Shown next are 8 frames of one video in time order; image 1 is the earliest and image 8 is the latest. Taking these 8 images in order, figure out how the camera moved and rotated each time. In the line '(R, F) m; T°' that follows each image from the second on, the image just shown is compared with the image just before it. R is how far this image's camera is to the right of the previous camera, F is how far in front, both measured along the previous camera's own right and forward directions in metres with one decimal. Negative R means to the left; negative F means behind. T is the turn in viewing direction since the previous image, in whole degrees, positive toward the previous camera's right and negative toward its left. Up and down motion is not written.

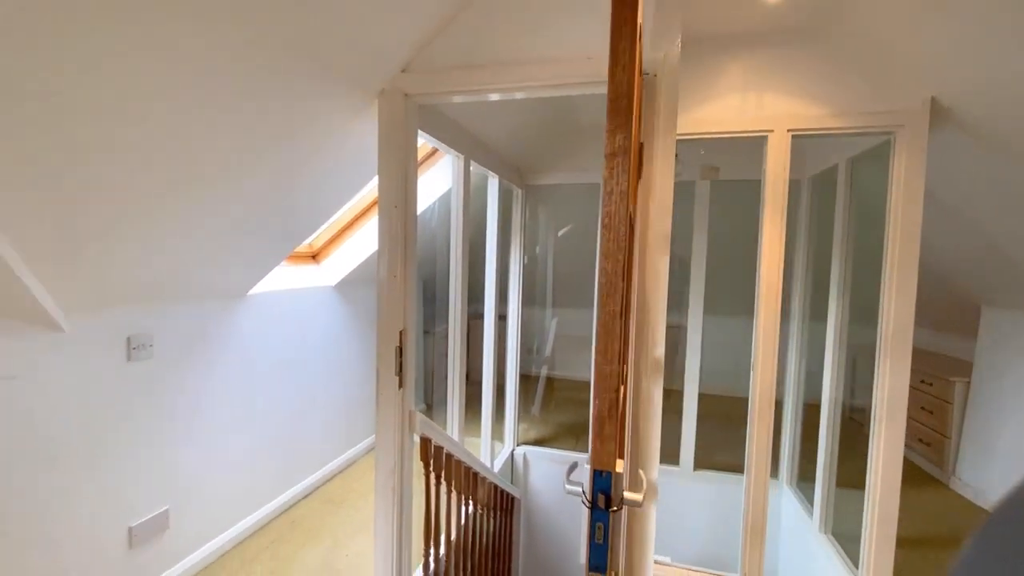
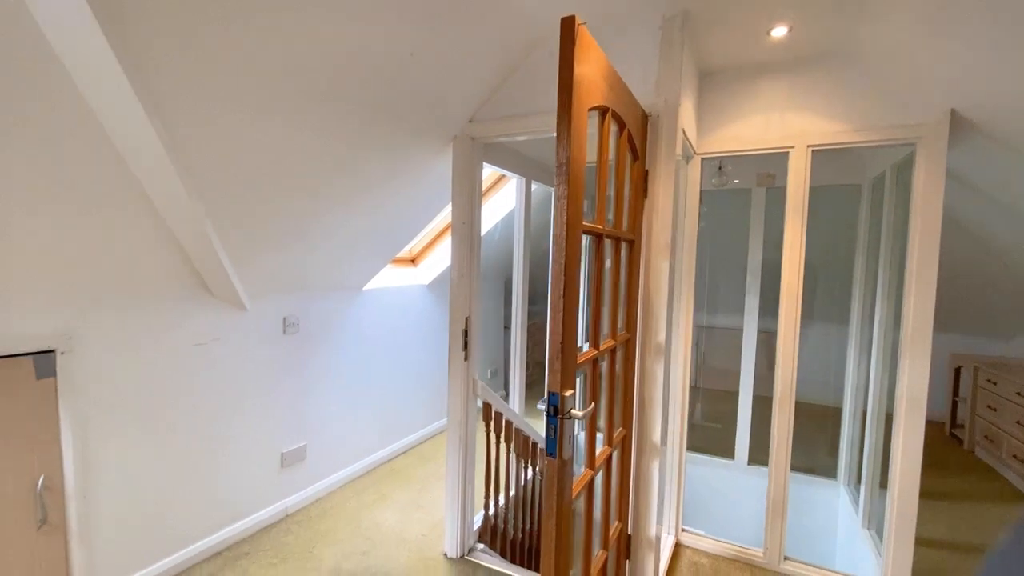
(+0.3, -0.4) m; -12°
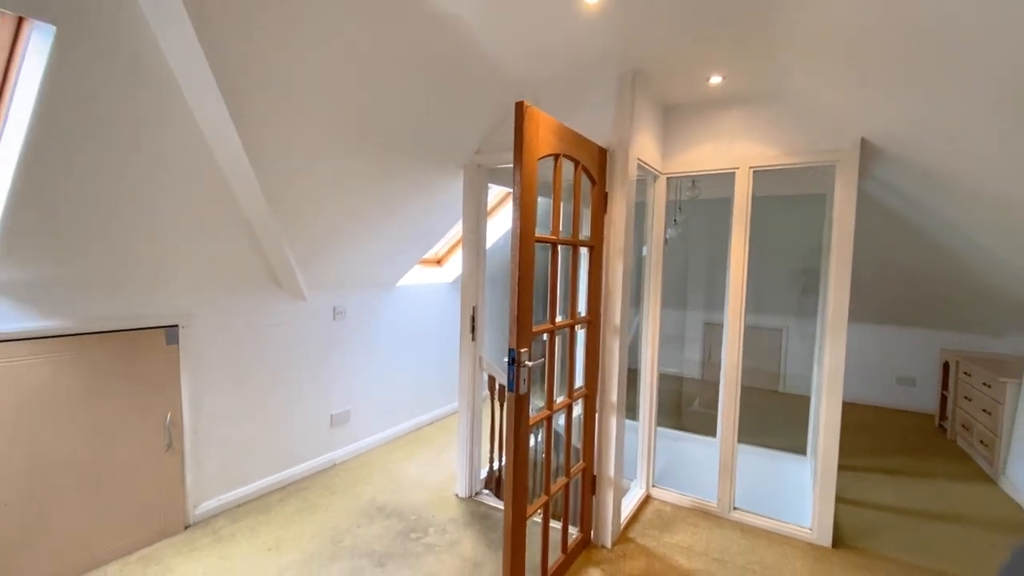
(+0.2, -0.5) m; -5°
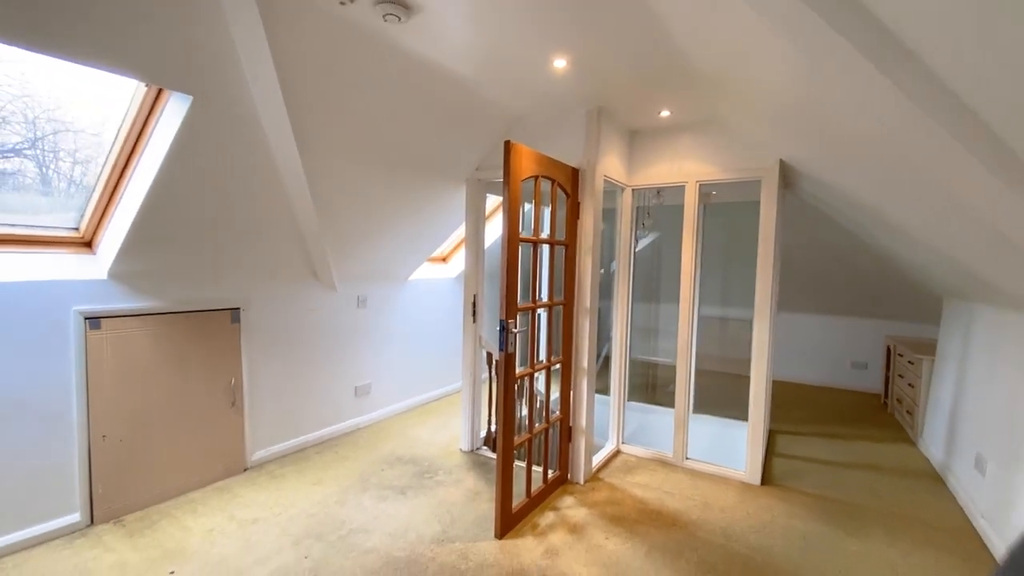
(+0.1, -0.6) m; 0°
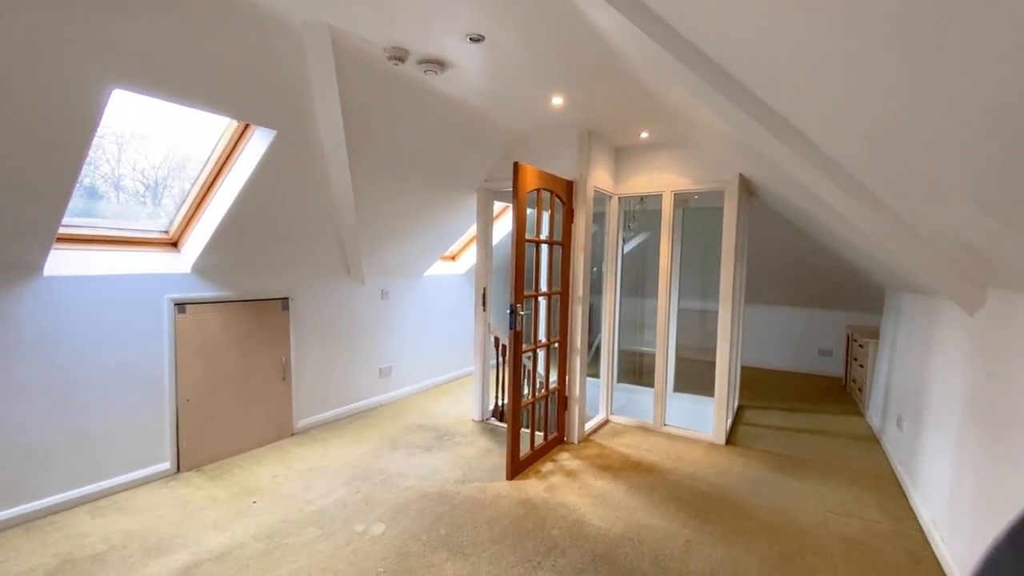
(-0.1, -0.6) m; +1°
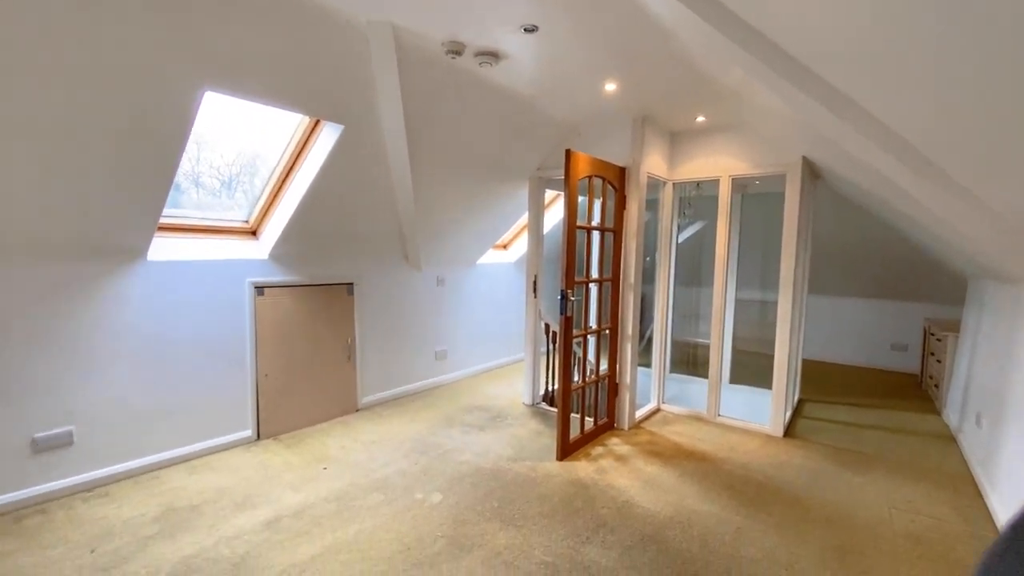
(0.0, -0.1) m; -6°
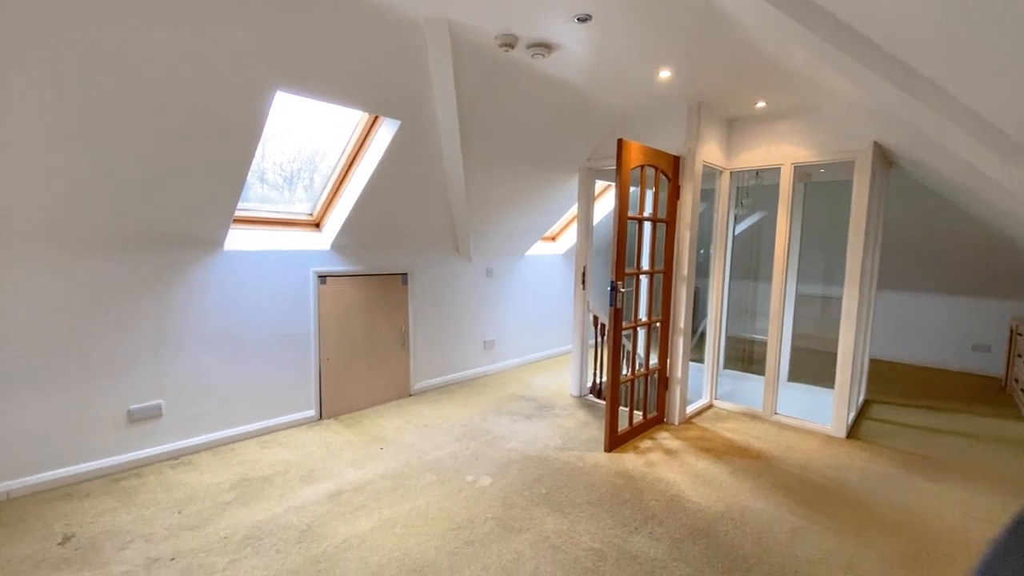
(0.0, 0.0) m; -6°
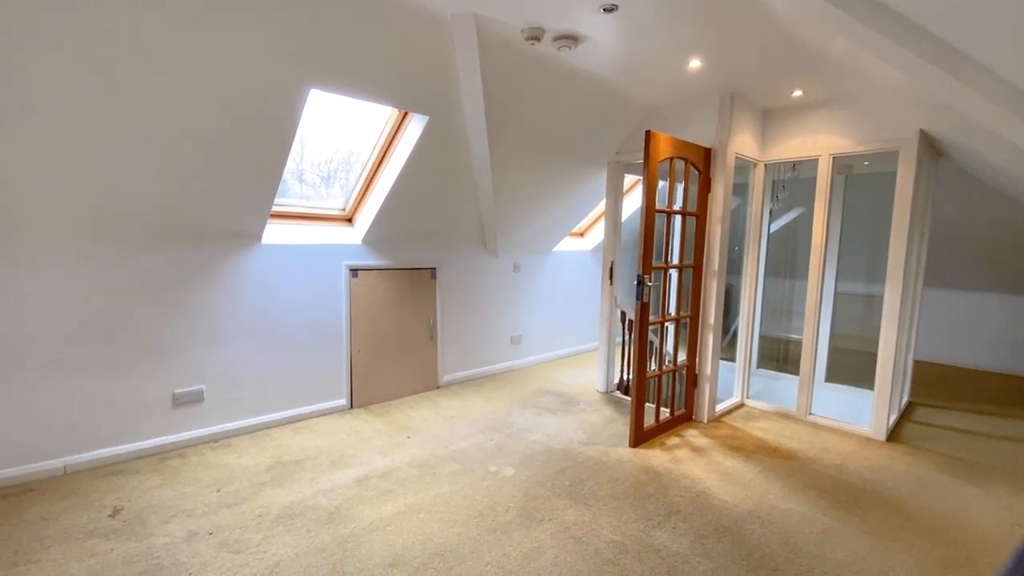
(0.0, 0.0) m; -4°
